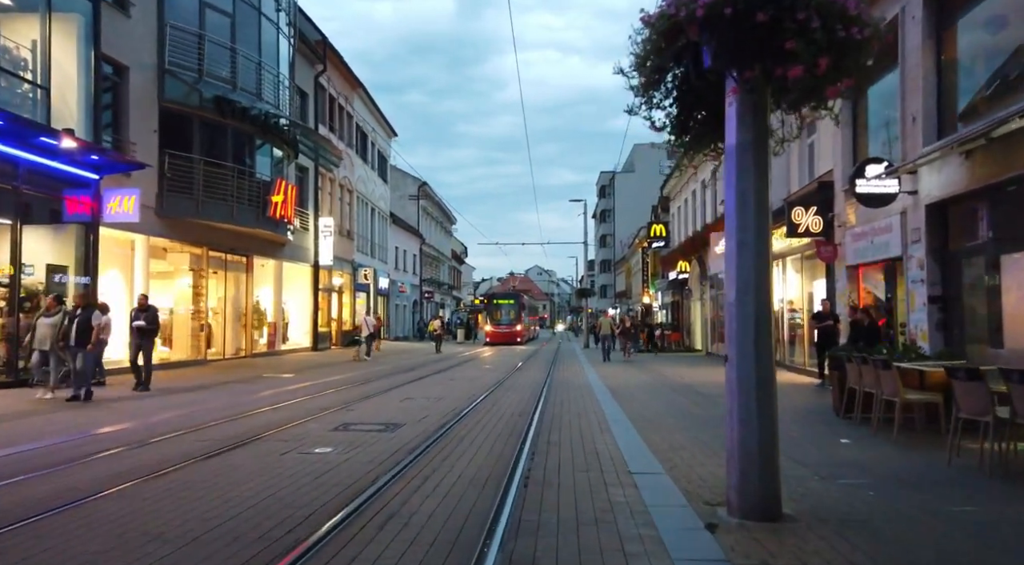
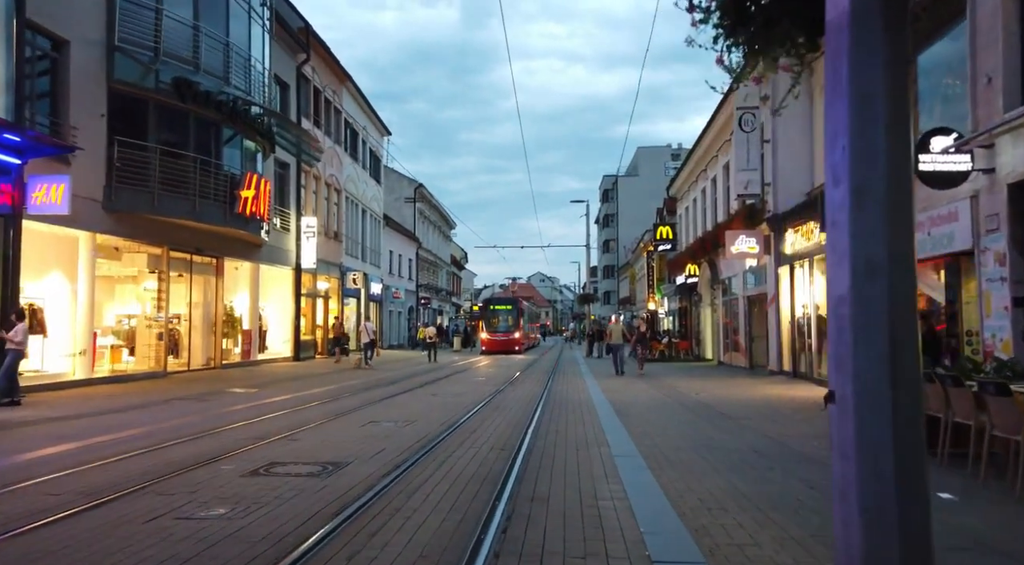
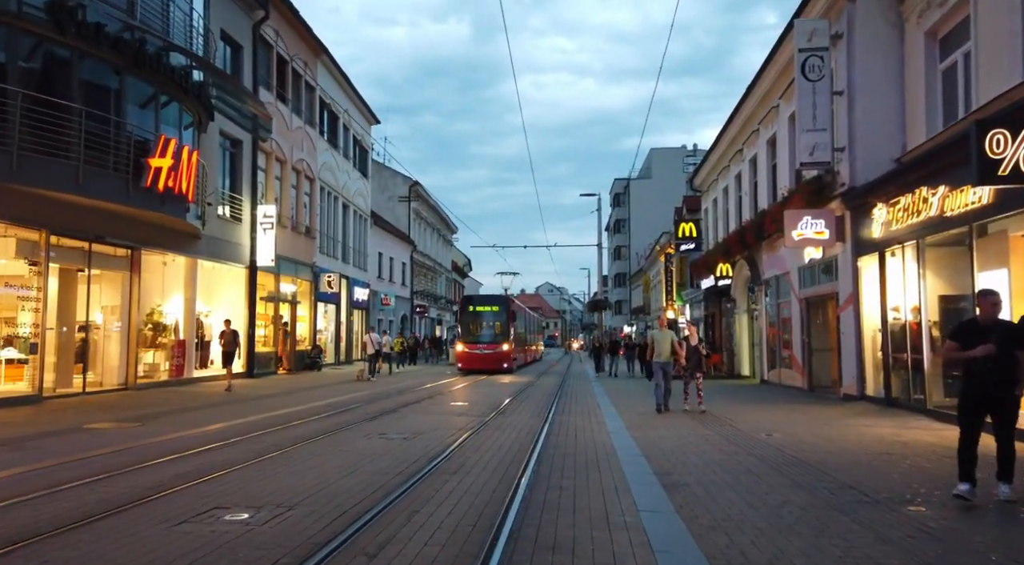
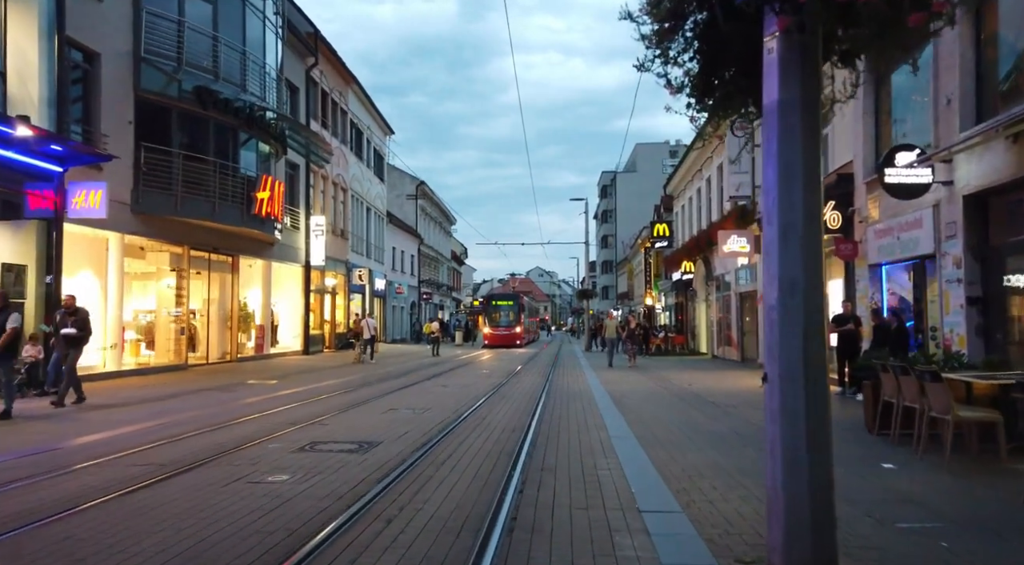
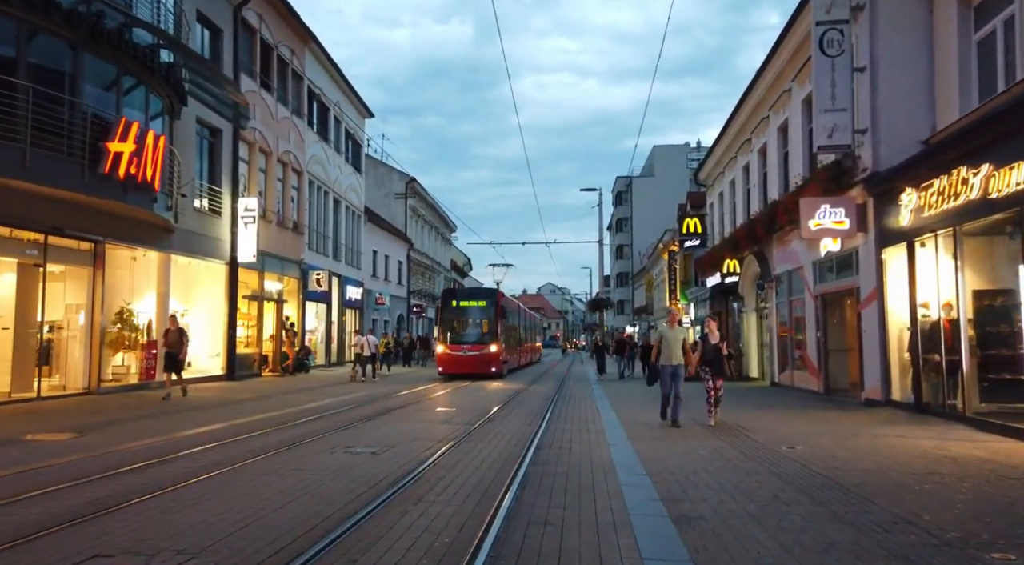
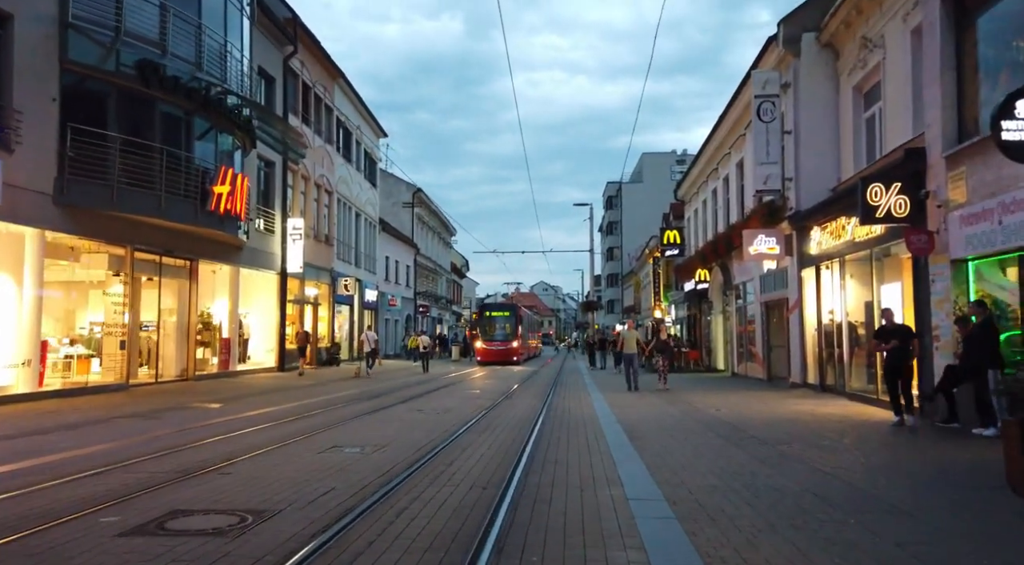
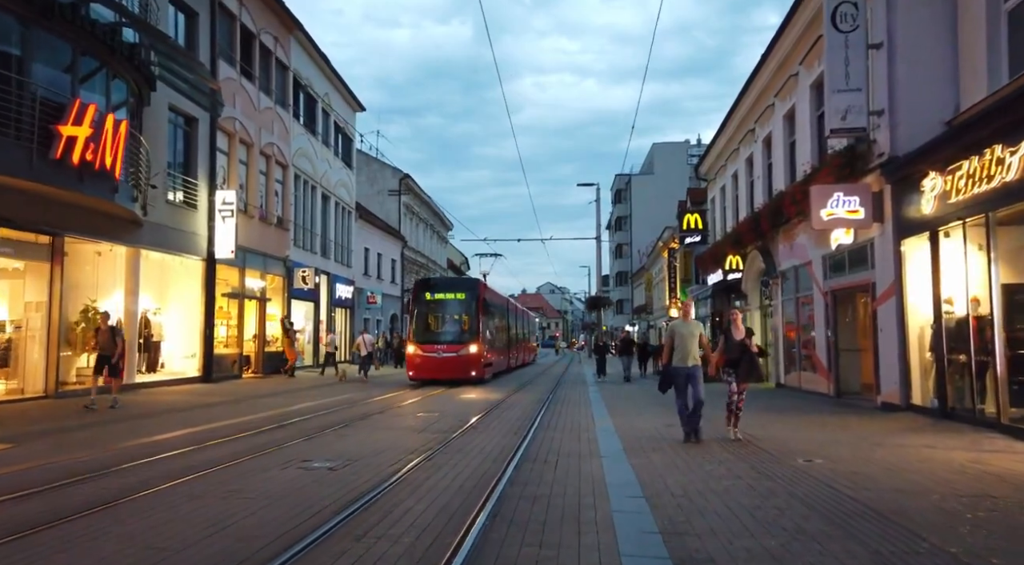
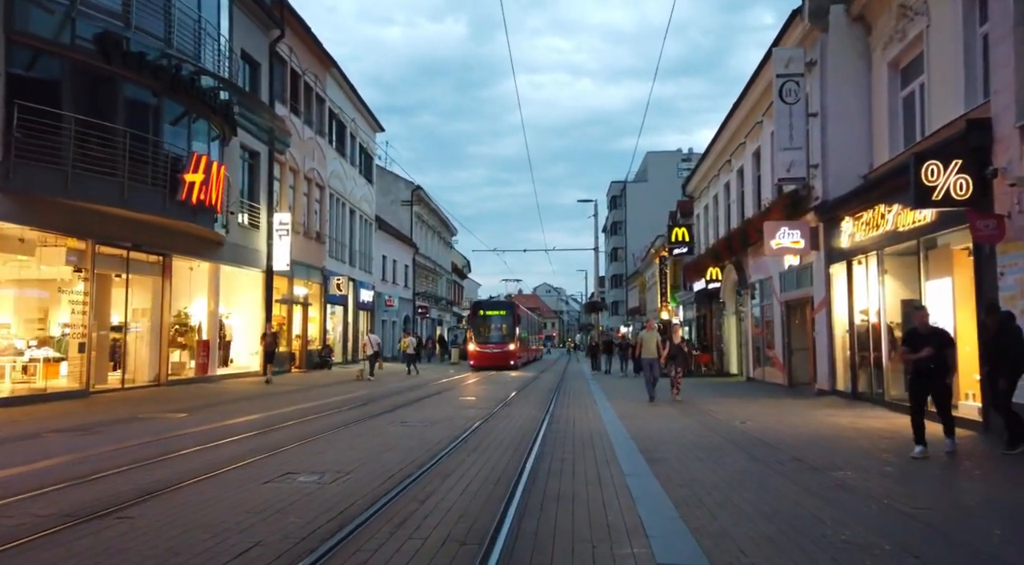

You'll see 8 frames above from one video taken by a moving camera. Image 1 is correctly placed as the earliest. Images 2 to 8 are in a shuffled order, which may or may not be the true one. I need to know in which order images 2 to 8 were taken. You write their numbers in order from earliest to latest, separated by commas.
4, 2, 6, 8, 3, 5, 7
